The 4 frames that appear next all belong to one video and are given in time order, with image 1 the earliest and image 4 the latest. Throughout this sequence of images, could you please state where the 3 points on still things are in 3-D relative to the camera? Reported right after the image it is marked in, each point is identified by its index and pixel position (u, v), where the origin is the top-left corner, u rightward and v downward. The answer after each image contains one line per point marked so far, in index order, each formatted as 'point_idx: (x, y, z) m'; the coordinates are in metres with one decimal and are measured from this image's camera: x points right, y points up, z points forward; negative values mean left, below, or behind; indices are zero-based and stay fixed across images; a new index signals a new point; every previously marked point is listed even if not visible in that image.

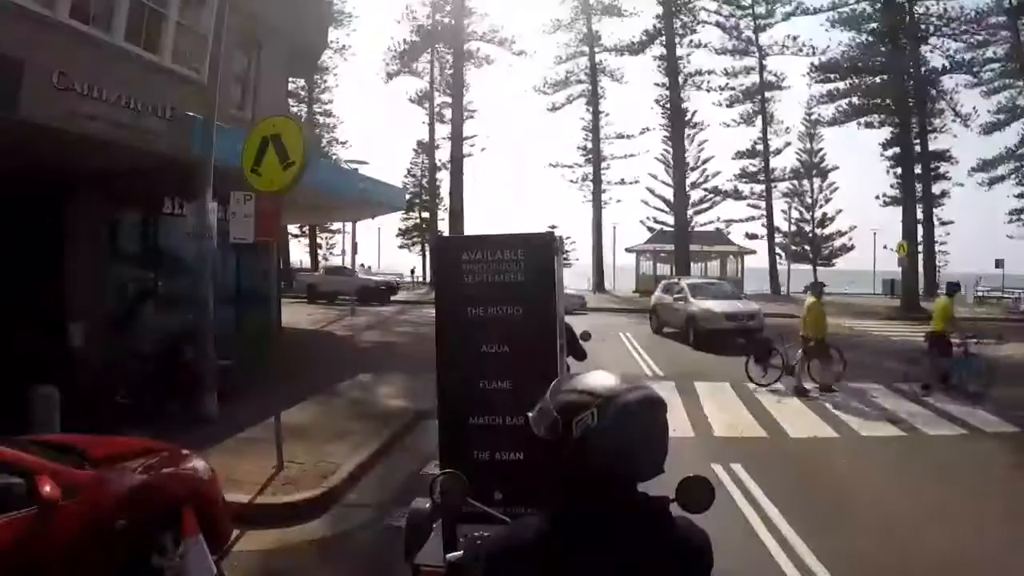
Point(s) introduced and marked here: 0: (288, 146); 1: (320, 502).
0: (-2.1, +1.3, +7.4) m
1: (-1.6, -1.8, +6.8) m
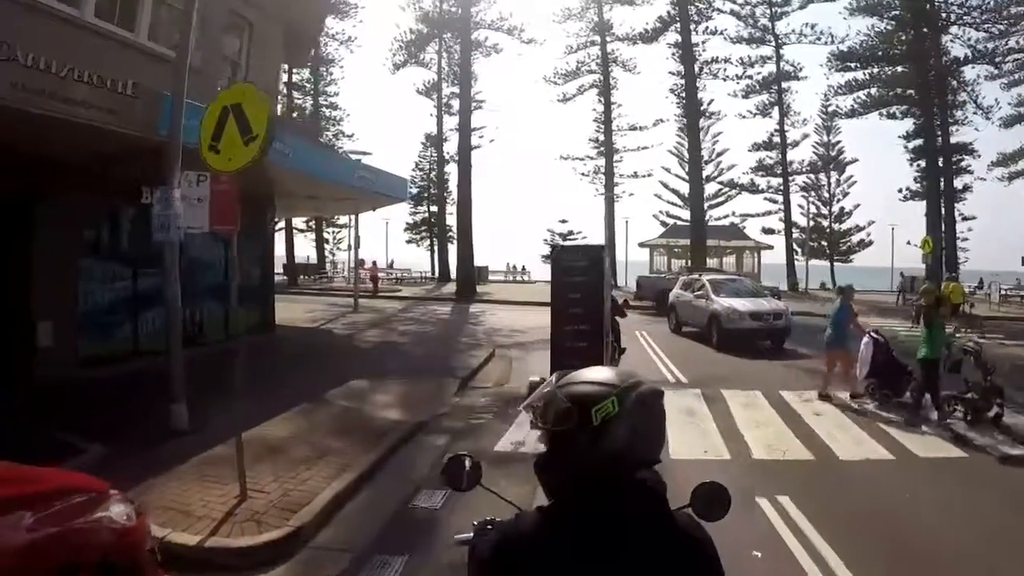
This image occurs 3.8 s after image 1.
0: (-2.0, +1.3, +6.2) m
1: (-1.6, -1.8, +5.7) m
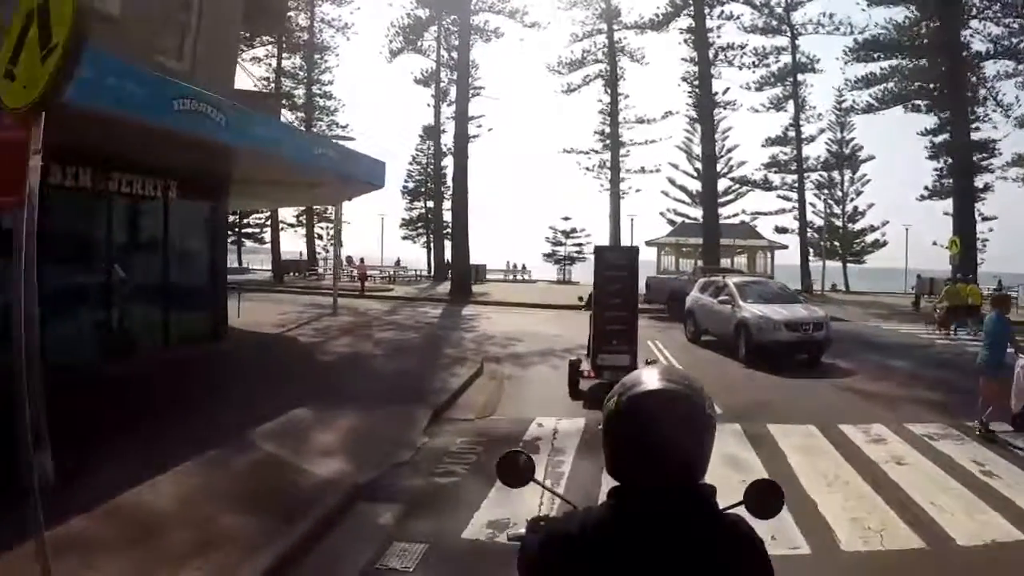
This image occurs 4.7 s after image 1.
0: (-2.1, +1.3, +3.8) m
1: (-1.7, -1.9, +3.2) m
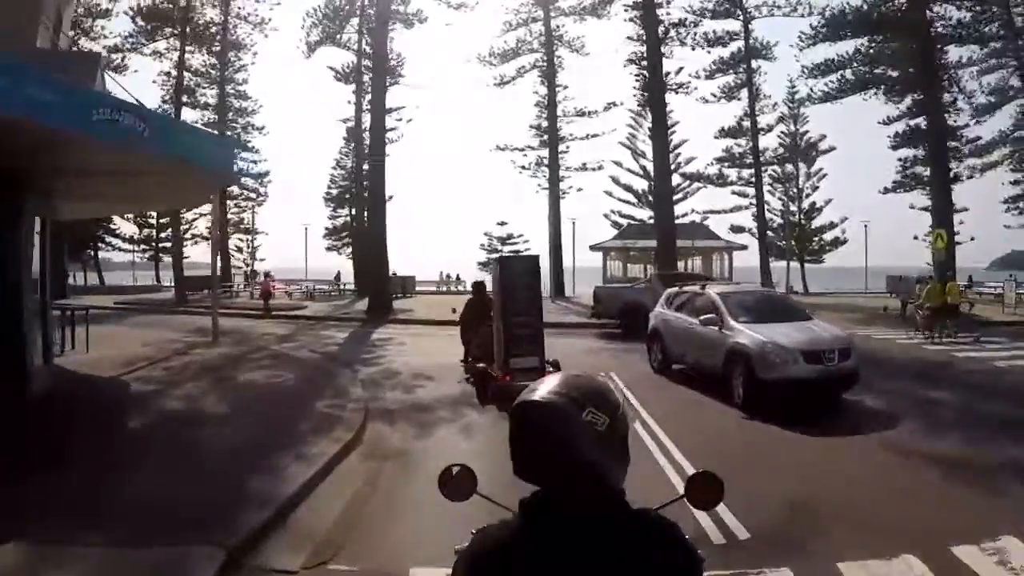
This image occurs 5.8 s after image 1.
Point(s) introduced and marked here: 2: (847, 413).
0: (-2.7, +1.0, -0.6) m
1: (-2.2, -2.1, -1.2) m
2: (+4.2, -1.5, +10.0) m
